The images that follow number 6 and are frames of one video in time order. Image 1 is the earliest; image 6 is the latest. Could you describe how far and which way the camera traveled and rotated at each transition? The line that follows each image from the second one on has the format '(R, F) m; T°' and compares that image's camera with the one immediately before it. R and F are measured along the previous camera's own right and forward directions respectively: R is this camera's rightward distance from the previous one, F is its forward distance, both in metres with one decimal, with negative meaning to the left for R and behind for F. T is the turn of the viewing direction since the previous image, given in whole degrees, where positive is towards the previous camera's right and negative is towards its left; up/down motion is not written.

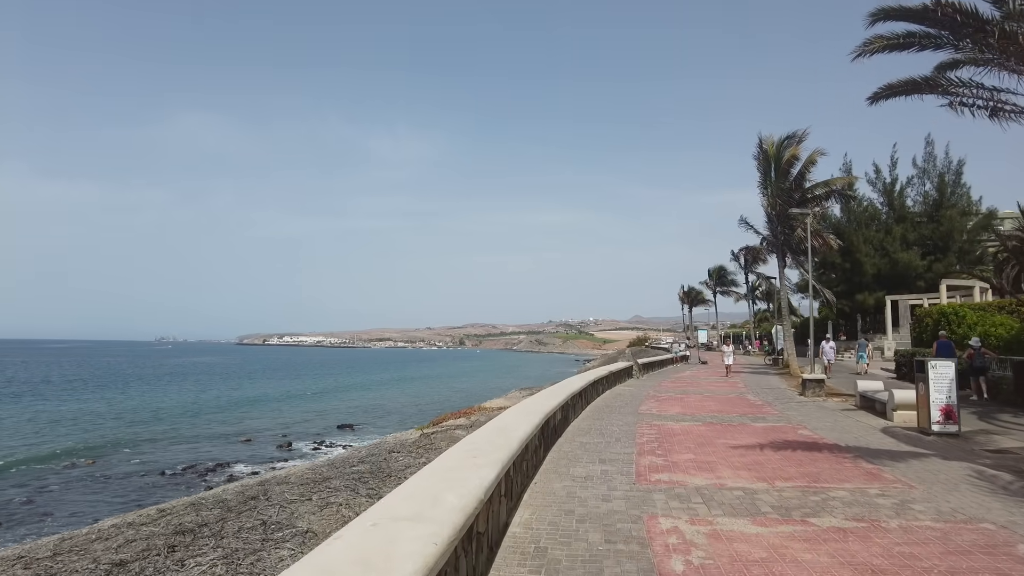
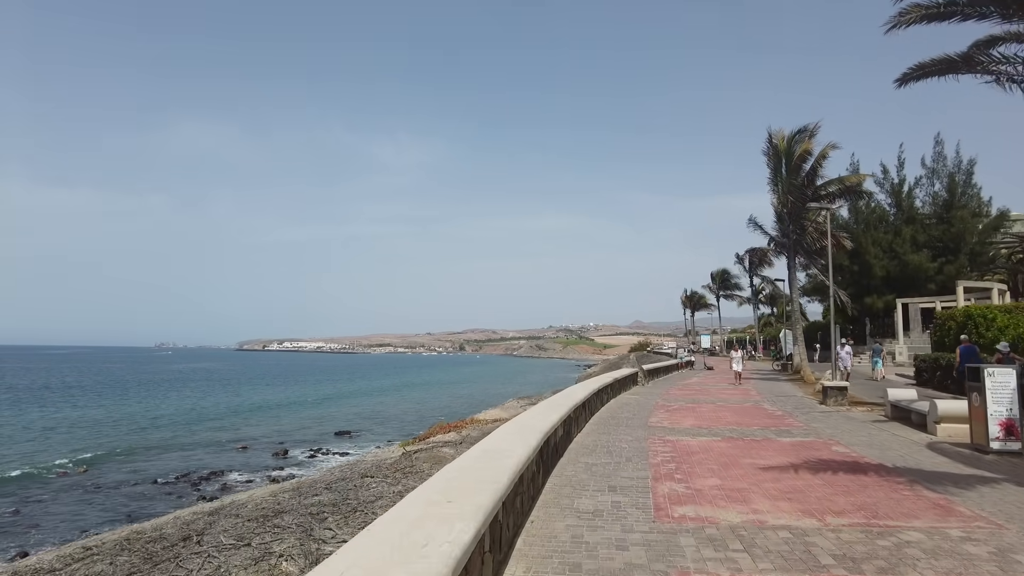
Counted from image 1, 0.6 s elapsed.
(+0.1, +1.0) m; 0°
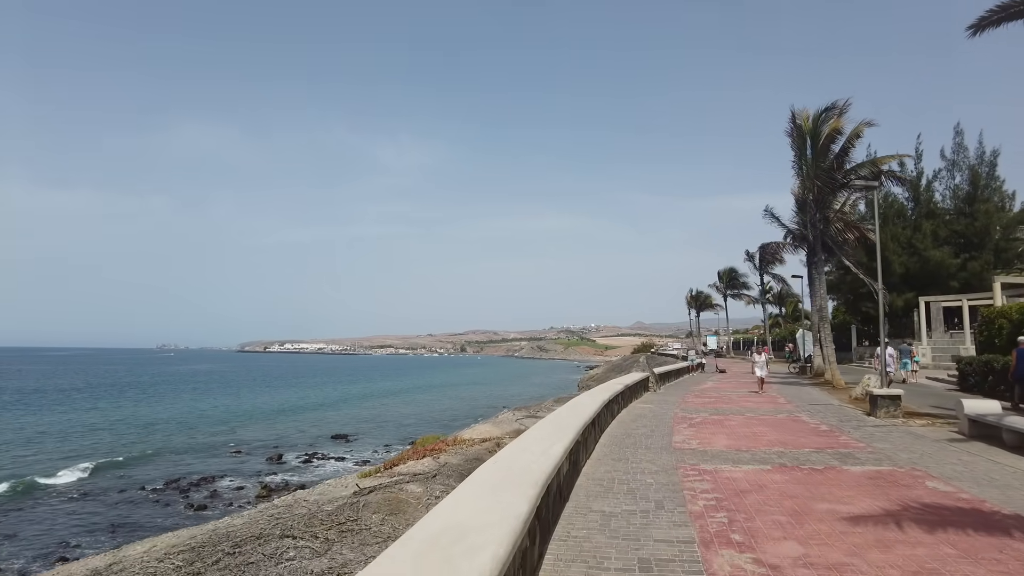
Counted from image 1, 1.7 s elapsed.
(+0.1, +1.9) m; 0°
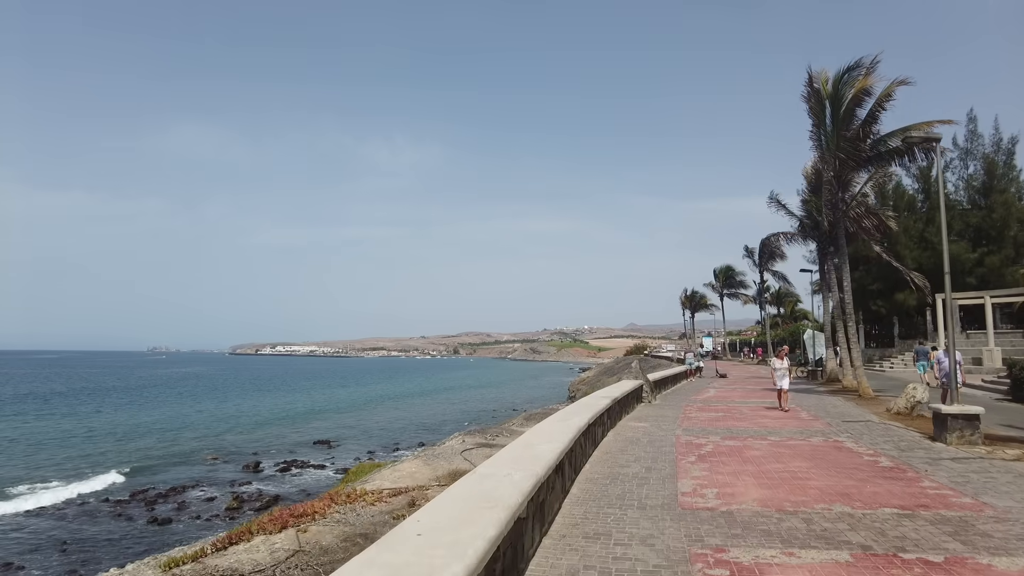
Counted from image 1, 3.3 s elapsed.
(+0.5, +2.8) m; +1°
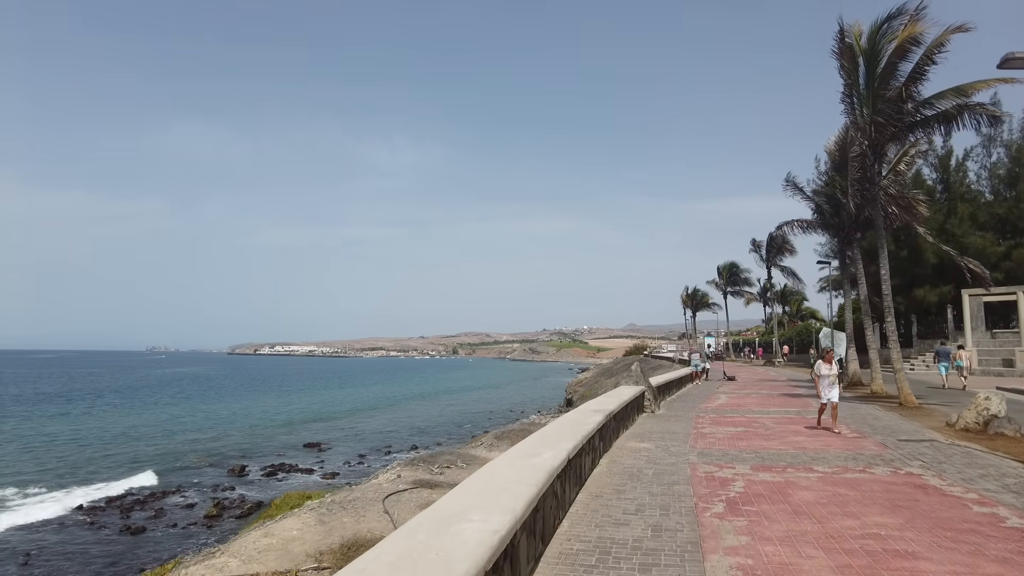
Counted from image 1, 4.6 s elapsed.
(+0.4, +2.3) m; 0°
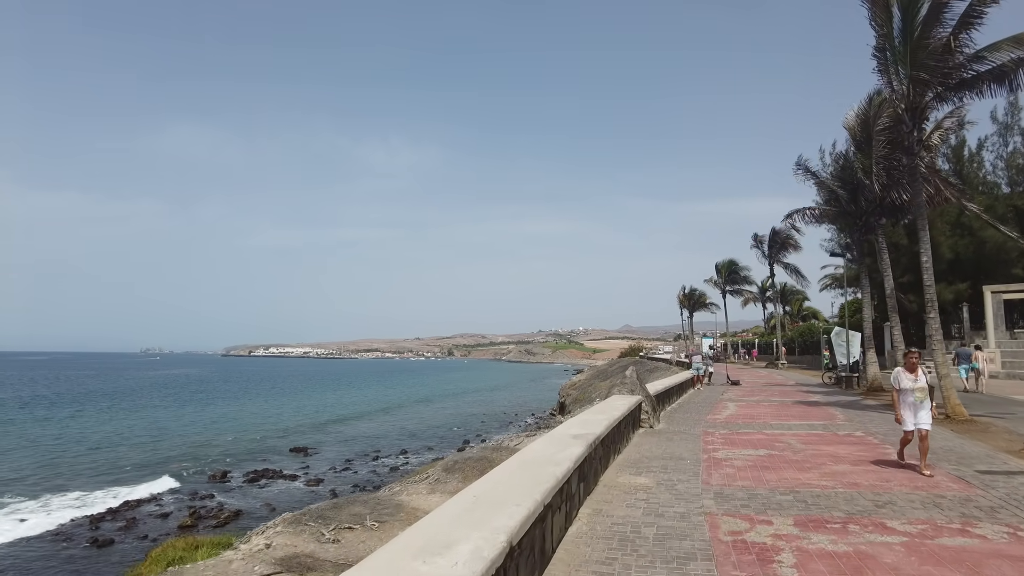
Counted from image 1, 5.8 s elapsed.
(+0.4, +2.1) m; 0°
